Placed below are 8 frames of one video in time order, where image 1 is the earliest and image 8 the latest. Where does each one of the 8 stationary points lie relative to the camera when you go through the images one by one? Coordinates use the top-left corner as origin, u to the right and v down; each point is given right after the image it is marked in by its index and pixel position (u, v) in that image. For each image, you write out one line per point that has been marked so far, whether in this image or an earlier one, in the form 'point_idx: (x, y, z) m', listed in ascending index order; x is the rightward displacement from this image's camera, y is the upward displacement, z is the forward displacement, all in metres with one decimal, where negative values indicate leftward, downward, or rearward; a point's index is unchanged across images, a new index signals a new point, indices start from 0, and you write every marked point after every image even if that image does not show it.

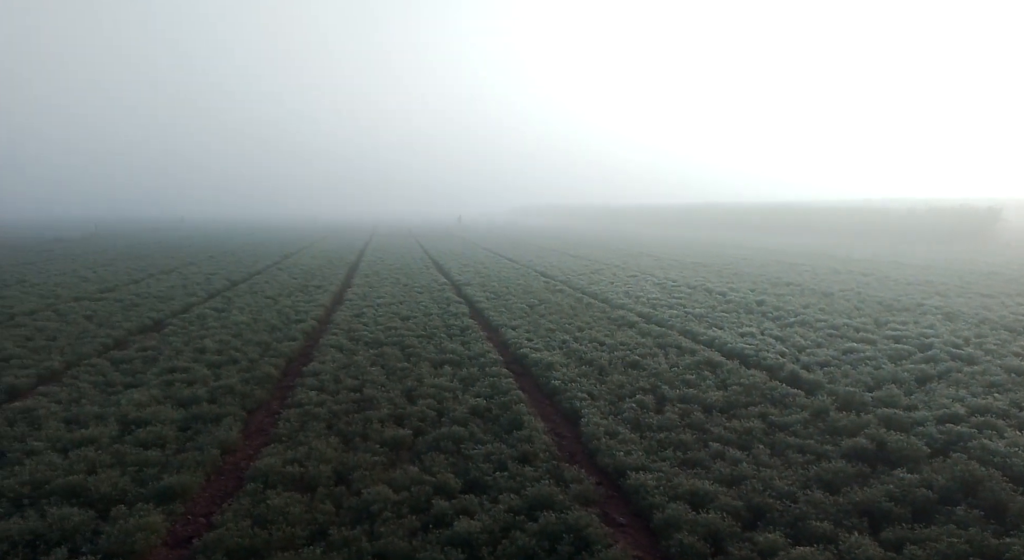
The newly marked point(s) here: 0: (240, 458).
0: (-6.4, -4.2, +13.2) m
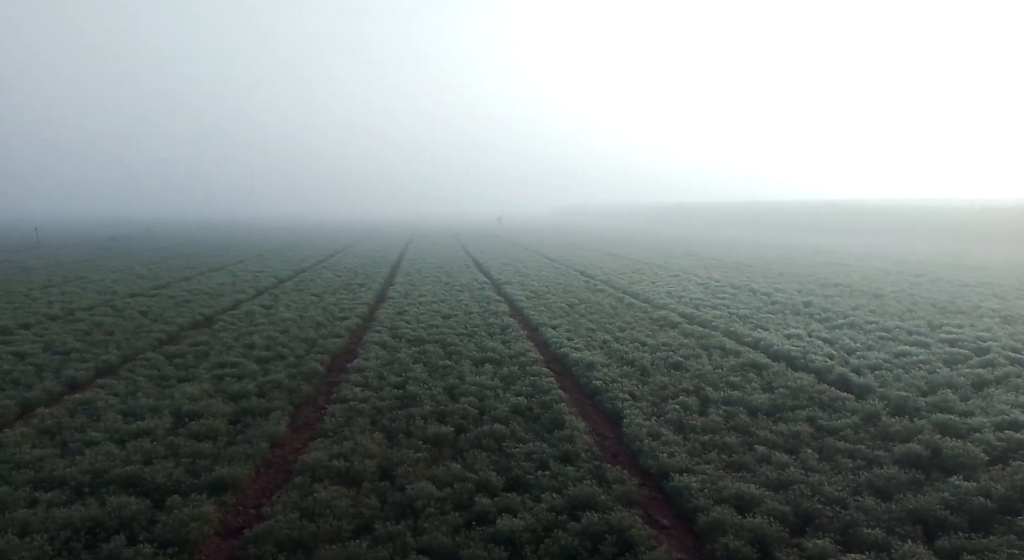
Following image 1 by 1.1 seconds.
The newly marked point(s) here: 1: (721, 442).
0: (-5.4, -4.2, +13.4) m
1: (+5.1, -4.0, +13.7) m
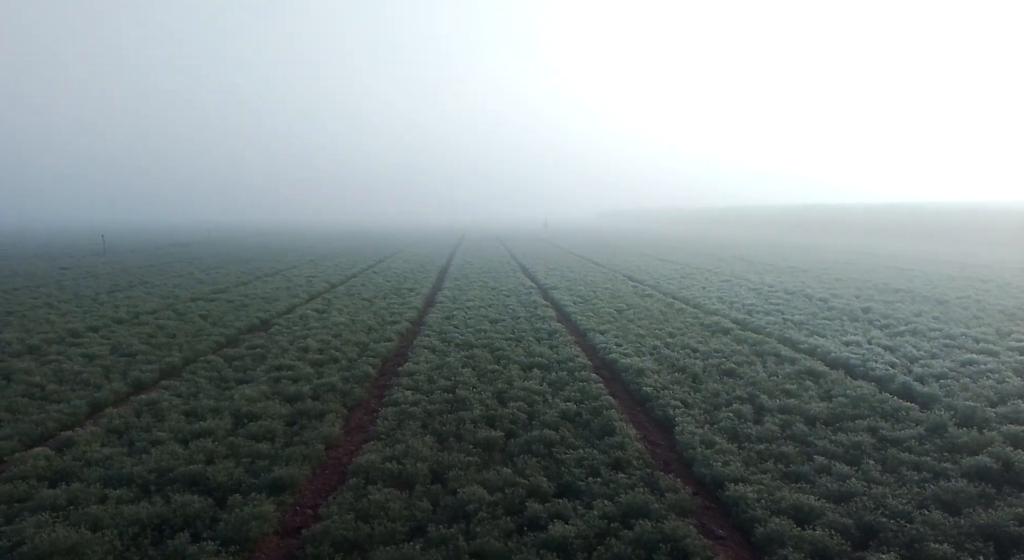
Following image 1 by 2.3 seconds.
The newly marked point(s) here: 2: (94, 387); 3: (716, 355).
0: (-4.2, -4.3, +13.6) m
1: (+6.4, -4.1, +13.3) m
2: (-11.4, -3.0, +15.3) m
3: (+7.0, -2.5, +18.5) m
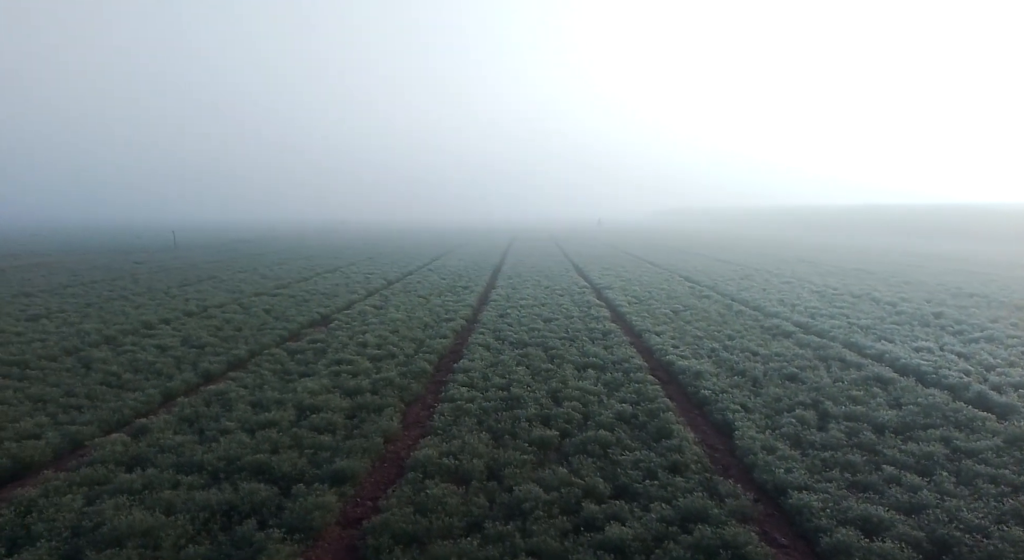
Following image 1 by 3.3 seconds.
0: (-2.8, -4.2, +13.9) m
1: (+7.7, -4.2, +12.9) m
2: (-9.9, -2.8, +16.0) m
3: (+8.6, -2.6, +18.1) m
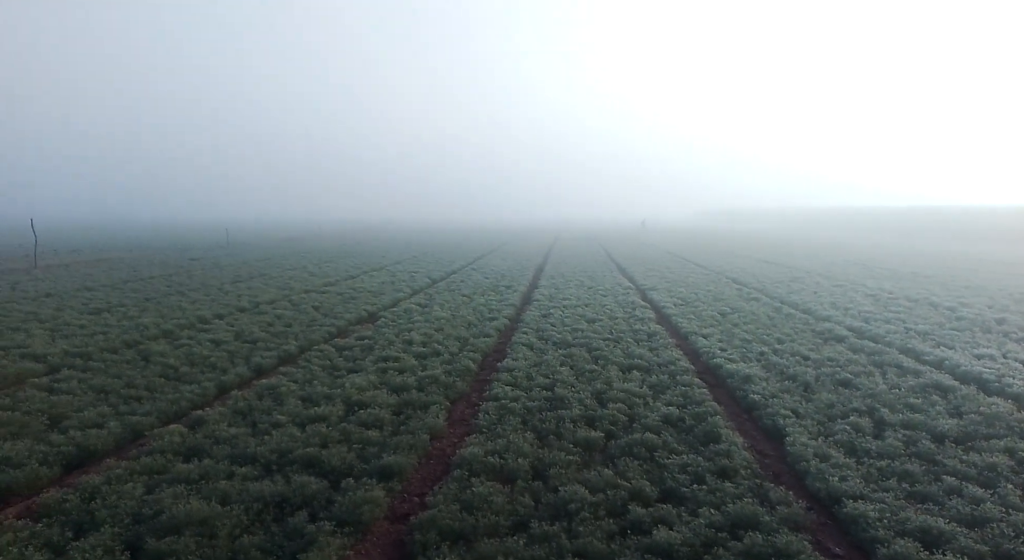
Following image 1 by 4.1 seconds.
0: (-1.7, -4.2, +13.9) m
1: (+8.8, -4.3, +12.5) m
2: (-8.6, -2.7, +16.4) m
3: (+9.9, -2.7, +17.6) m
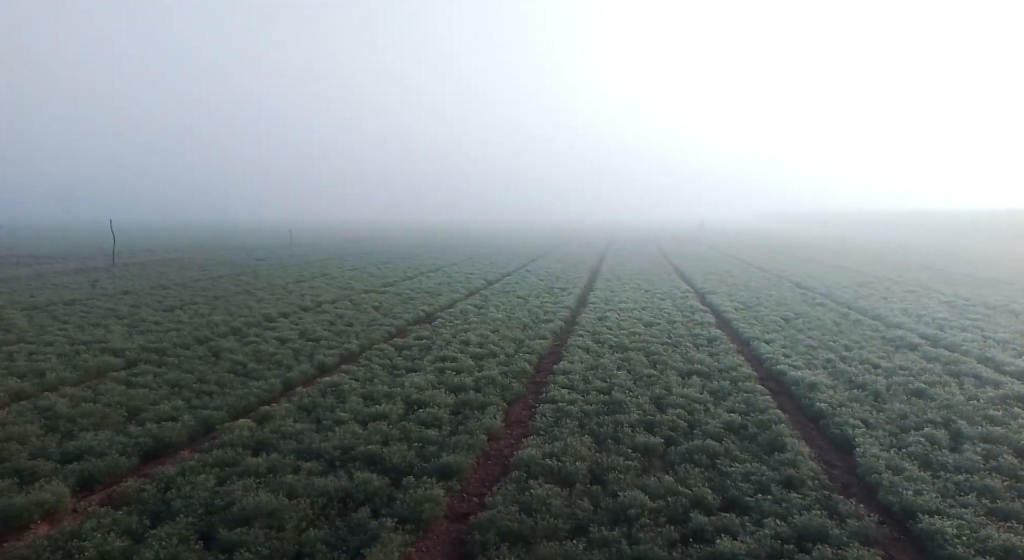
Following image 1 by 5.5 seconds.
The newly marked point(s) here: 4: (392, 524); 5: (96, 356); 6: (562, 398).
0: (-0.3, -4.2, +14.0) m
1: (+10.1, -4.4, +11.9) m
2: (-7.0, -2.7, +16.9) m
3: (+11.6, -2.8, +17.0) m
4: (-2.3, -4.9, +11.1) m
5: (-12.5, -2.3, +16.8) m
6: (+1.3, -3.4, +15.8) m
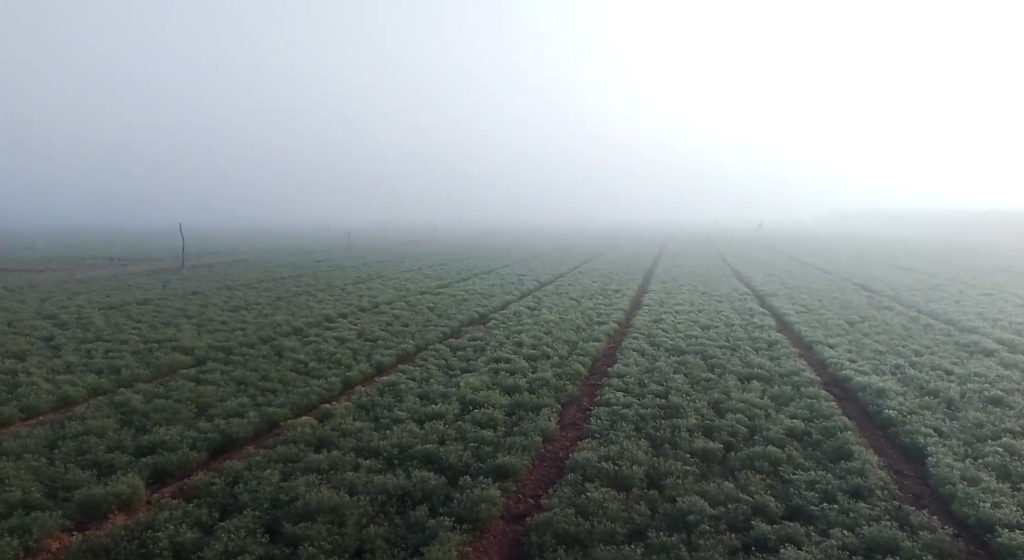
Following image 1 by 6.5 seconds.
0: (+1.1, -4.2, +14.0) m
1: (+11.3, -4.5, +11.2) m
2: (-5.5, -2.7, +17.3) m
3: (+13.1, -2.9, +16.2) m
4: (-1.2, -4.9, +11.2) m
5: (-11.0, -2.3, +17.5) m
6: (+2.8, -3.4, +15.7) m
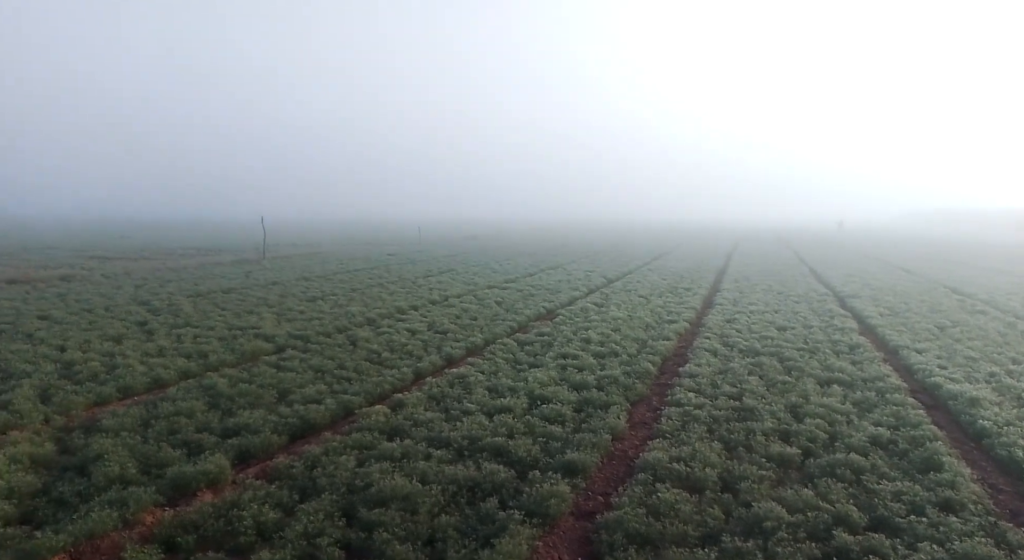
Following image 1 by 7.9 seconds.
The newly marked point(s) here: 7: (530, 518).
0: (+2.8, -4.2, +13.8) m
1: (+12.7, -4.6, +10.3) m
2: (-3.5, -2.5, +17.6) m
3: (+15.0, -3.0, +15.1) m
4: (+0.3, -4.8, +11.3) m
5: (-8.9, -2.0, +18.3) m
6: (+4.6, -3.4, +15.4) m
7: (+0.5, -4.9, +11.4) m
